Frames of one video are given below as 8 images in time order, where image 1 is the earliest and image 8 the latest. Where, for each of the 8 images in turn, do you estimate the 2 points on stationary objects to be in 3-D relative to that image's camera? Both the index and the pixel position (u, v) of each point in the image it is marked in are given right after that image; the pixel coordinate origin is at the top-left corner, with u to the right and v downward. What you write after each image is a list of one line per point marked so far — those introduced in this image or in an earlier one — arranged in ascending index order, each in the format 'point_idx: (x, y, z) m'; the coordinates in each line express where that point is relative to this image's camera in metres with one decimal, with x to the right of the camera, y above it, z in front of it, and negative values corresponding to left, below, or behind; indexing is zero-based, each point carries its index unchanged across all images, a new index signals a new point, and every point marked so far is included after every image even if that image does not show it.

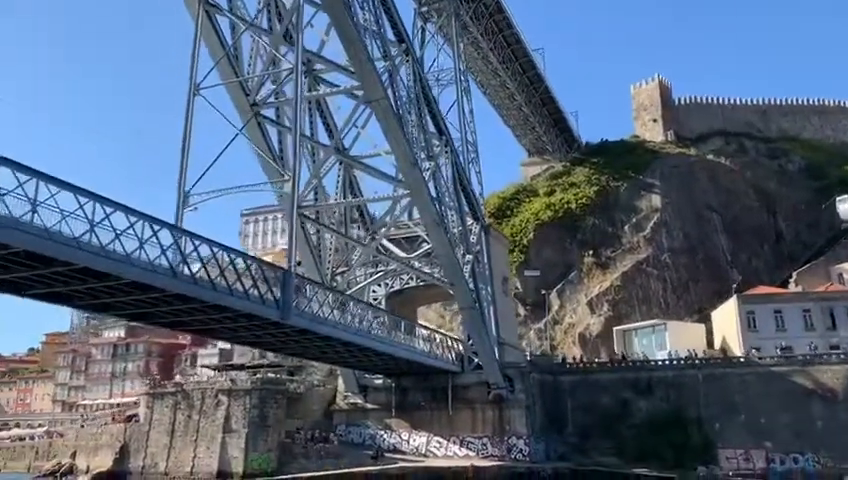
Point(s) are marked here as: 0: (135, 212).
0: (-6.9, +0.7, +17.5) m
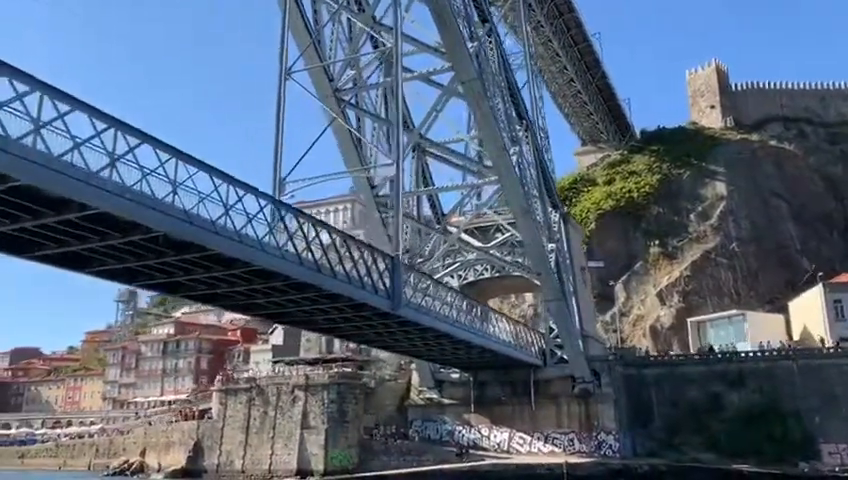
0: (-3.6, +1.0, +16.5) m
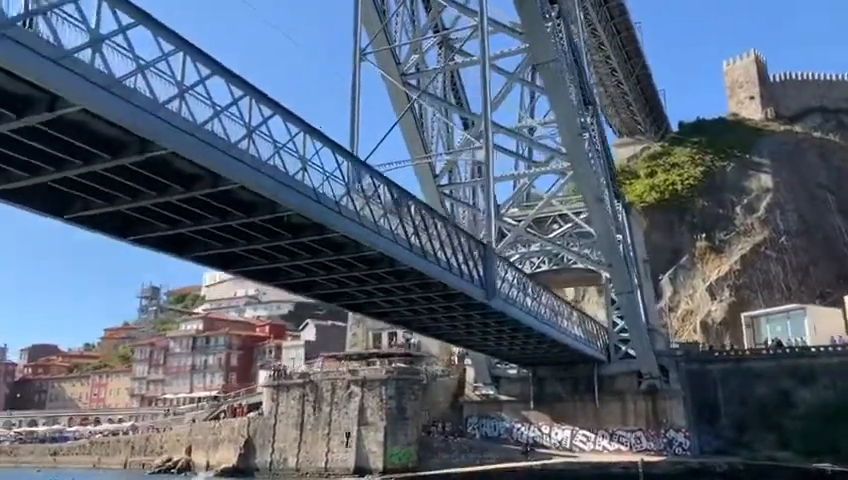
0: (-0.9, +1.4, +15.4) m
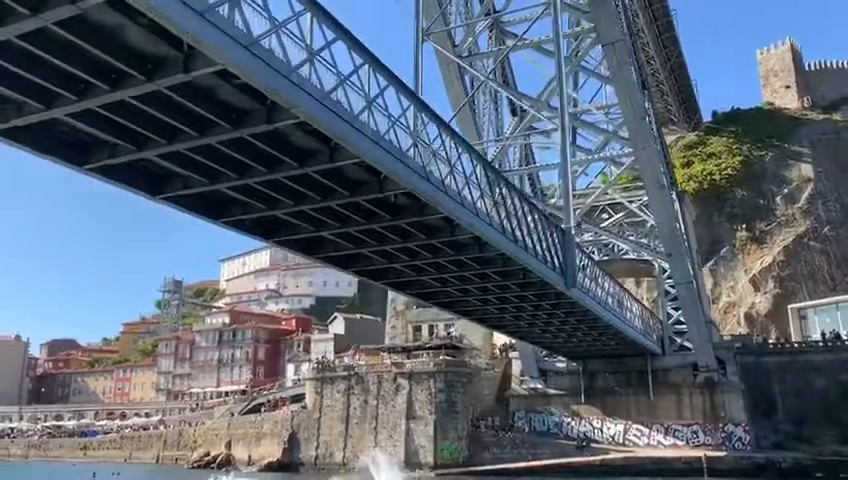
0: (+1.1, +1.7, +14.5) m
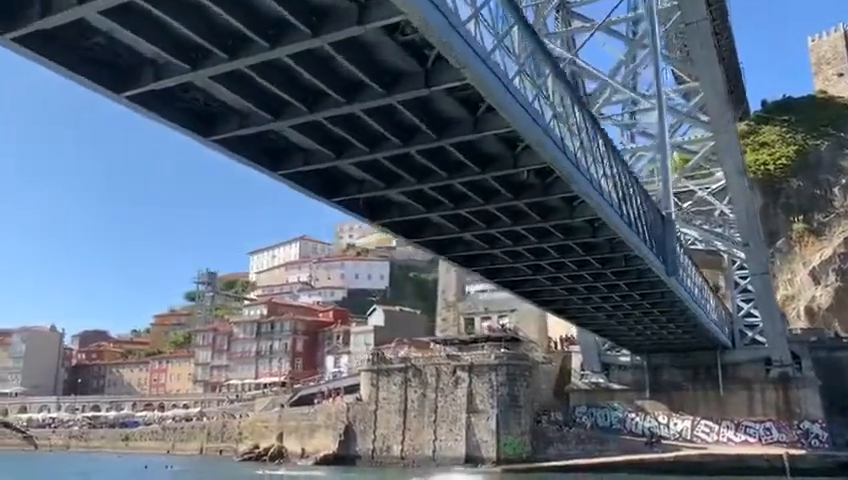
0: (+3.3, +2.0, +13.5) m
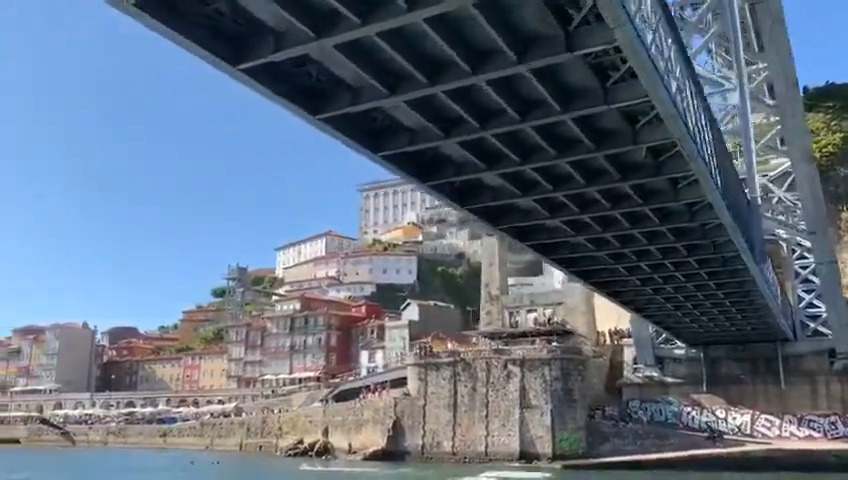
0: (+5.0, +2.3, +12.8) m
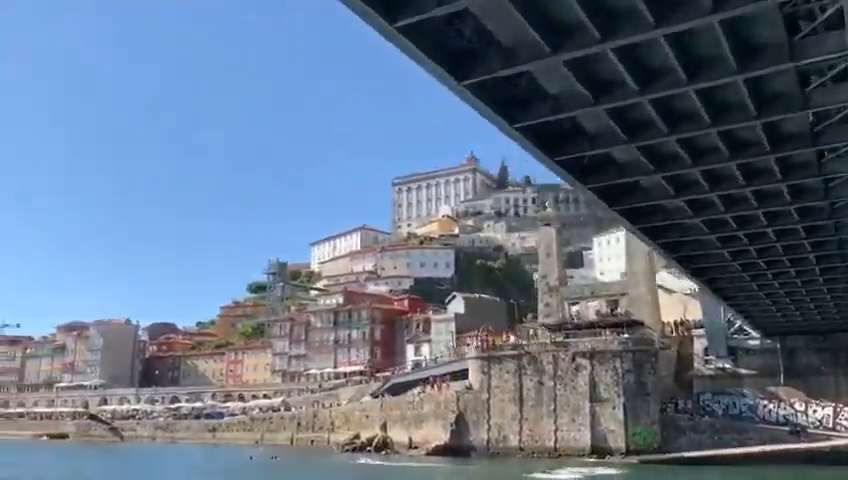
0: (+7.0, +2.7, +11.7) m
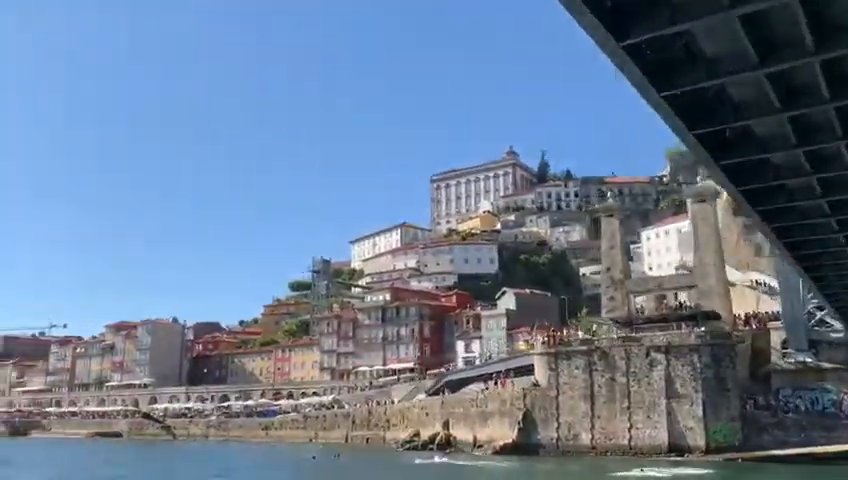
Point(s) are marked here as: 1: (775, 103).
0: (+8.7, +3.0, +10.5) m
1: (+4.6, +1.8, +9.6) m
